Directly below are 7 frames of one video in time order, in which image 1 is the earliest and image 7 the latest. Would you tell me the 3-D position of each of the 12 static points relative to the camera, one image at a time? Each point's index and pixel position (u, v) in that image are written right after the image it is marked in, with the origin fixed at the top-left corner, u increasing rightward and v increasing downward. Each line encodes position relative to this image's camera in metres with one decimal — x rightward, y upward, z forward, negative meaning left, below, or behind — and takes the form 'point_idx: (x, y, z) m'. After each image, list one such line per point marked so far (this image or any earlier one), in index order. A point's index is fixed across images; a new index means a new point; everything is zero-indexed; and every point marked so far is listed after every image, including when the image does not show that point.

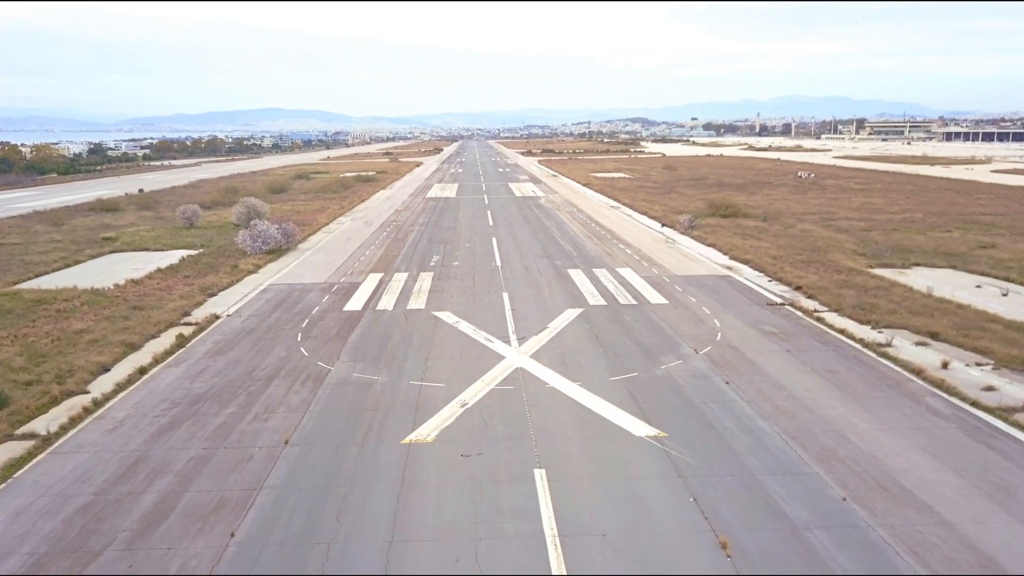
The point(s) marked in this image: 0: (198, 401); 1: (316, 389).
0: (-5.9, -2.1, +15.5) m
1: (-3.8, -2.0, +16.1) m
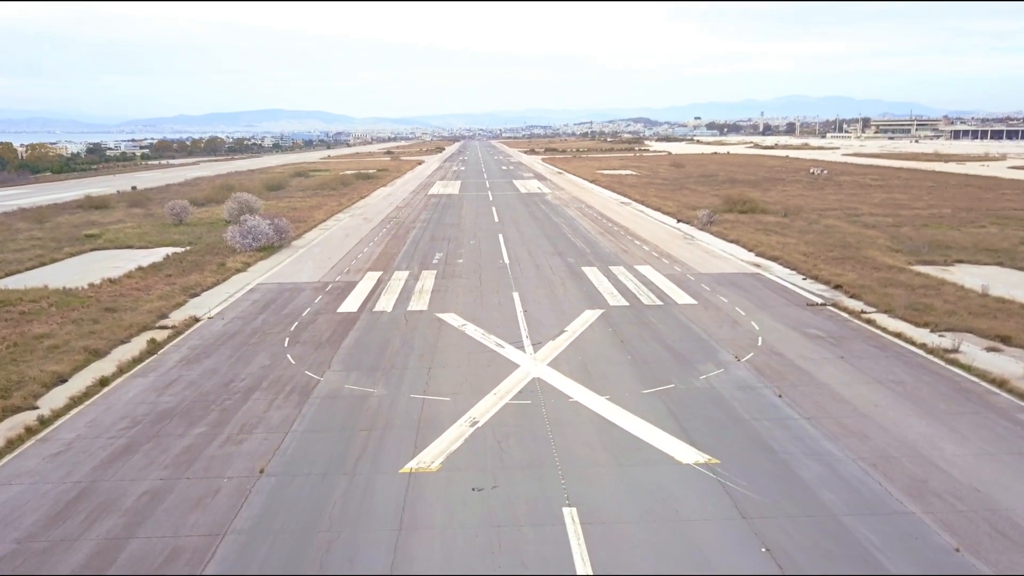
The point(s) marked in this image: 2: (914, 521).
0: (-5.6, -2.1, +13.3) m
1: (-3.5, -2.0, +13.9) m
2: (+4.6, -2.7, +9.6) m
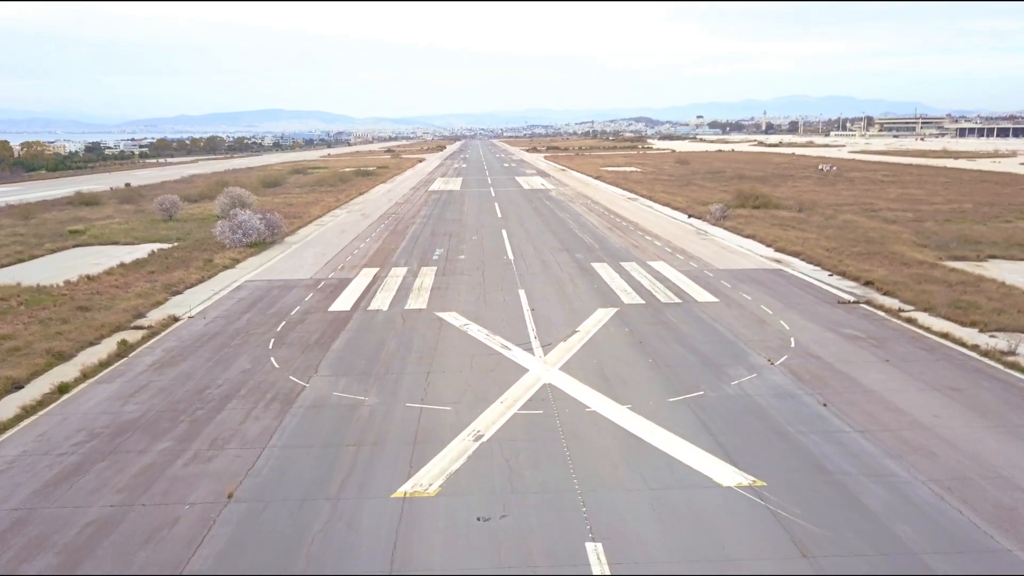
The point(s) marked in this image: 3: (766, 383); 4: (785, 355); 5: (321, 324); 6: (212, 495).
0: (-5.5, -2.0, +11.7) m
1: (-3.4, -1.9, +12.2) m
2: (+4.8, -2.6, +7.9) m
3: (+4.1, -1.5, +13.5) m
4: (+4.9, -1.2, +15.0) m
5: (-4.2, -0.8, +18.1) m
6: (-3.5, -2.4, +9.6) m
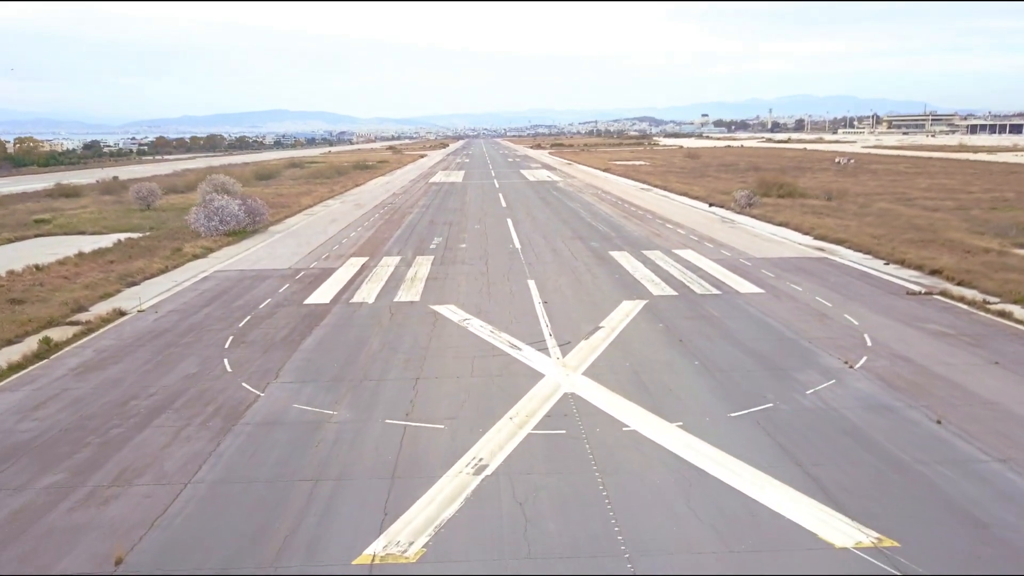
0: (-5.3, -1.8, +8.7) m
1: (-3.3, -1.7, +9.3) m
2: (+4.9, -2.4, +4.9) m
3: (+4.3, -1.3, +10.5) m
4: (+5.1, -1.0, +12.0) m
5: (-4.0, -0.6, +15.2) m
6: (-3.3, -2.2, +6.6) m
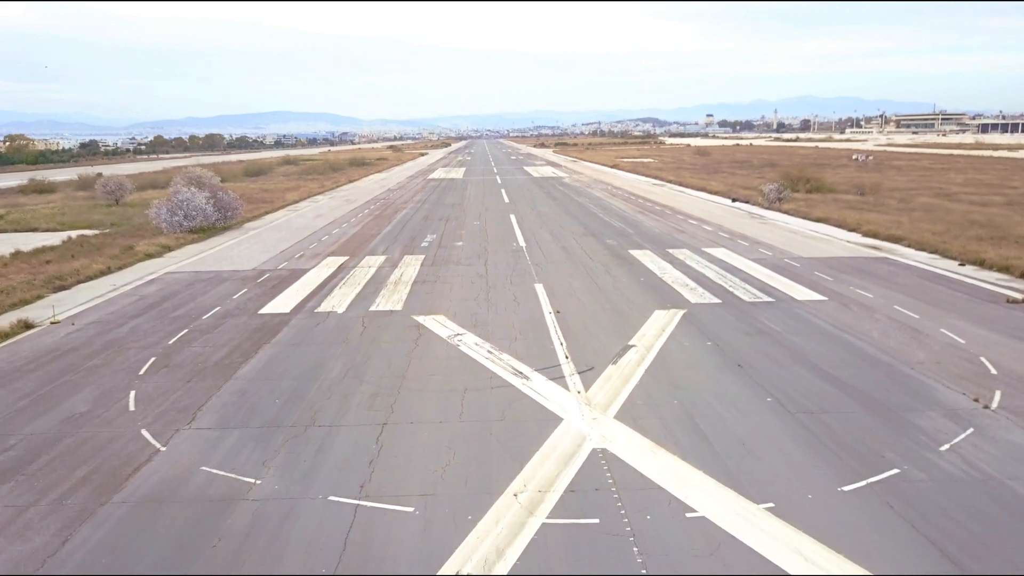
0: (-5.3, -1.9, +5.6) m
1: (-3.2, -1.7, +6.1) m
2: (+4.9, -2.5, +1.8) m
3: (+4.3, -1.4, +7.3) m
4: (+5.1, -1.1, +8.8) m
5: (-4.0, -0.6, +12.0) m
6: (-3.3, -2.2, +3.5) m
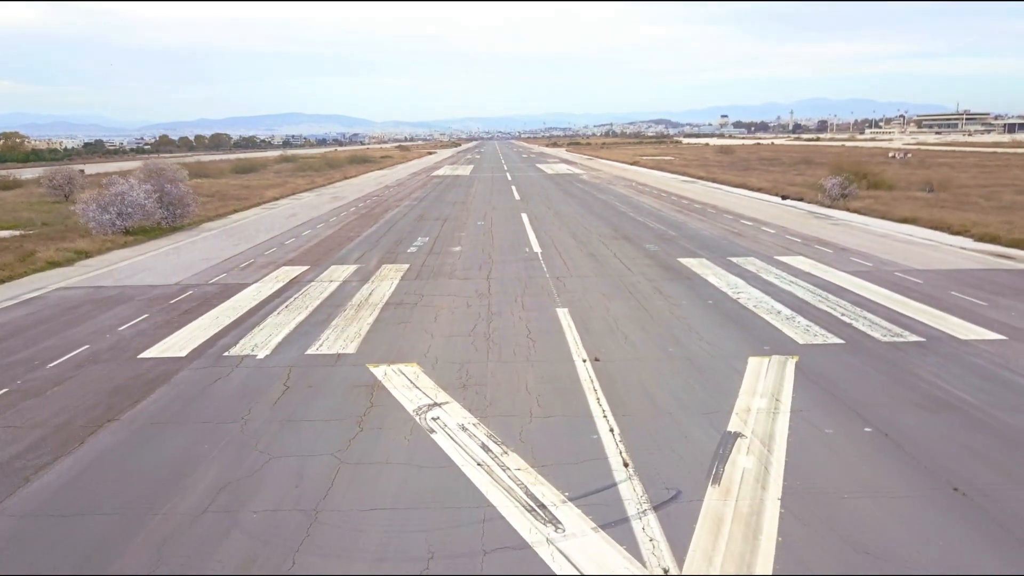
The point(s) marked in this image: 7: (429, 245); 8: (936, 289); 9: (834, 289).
0: (-5.3, -2.2, +1.1) m
1: (-3.2, -2.0, +1.6) m
2: (+4.9, -2.8, -2.9) m
3: (+4.4, -1.7, +2.7) m
4: (+5.2, -1.4, +4.1) m
5: (-3.9, -1.0, +7.5) m
6: (-3.3, -2.5, -1.1) m
7: (-1.7, +0.9, +17.3) m
8: (+5.9, 0.0, +11.5) m
9: (+4.5, 0.0, +11.7) m
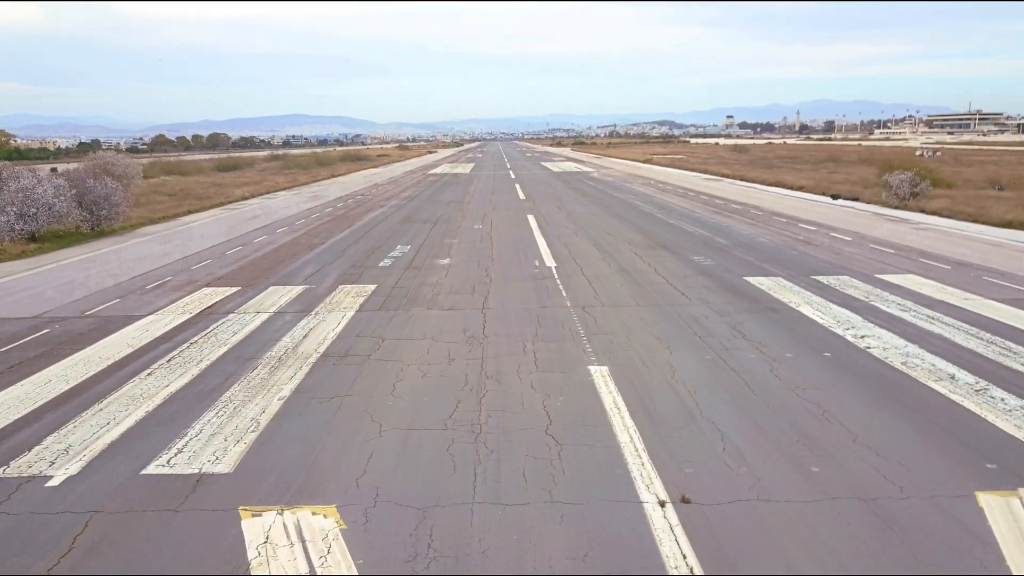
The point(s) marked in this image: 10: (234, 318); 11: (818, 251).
0: (-5.2, -2.5, -2.9) m
1: (-3.2, -2.4, -2.3) m
2: (+4.9, -3.1, -6.9) m
3: (+4.4, -2.1, -1.3) m
4: (+5.2, -1.8, +0.2) m
5: (-3.8, -1.3, +3.6) m
6: (-3.3, -2.9, -5.0) m
7: (-1.6, +0.5, +13.4) m
8: (+6.0, -0.4, +7.6) m
9: (+4.6, -0.4, +7.7) m
10: (-3.0, -0.4, +8.9) m
11: (+4.9, +0.6, +13.4) m
